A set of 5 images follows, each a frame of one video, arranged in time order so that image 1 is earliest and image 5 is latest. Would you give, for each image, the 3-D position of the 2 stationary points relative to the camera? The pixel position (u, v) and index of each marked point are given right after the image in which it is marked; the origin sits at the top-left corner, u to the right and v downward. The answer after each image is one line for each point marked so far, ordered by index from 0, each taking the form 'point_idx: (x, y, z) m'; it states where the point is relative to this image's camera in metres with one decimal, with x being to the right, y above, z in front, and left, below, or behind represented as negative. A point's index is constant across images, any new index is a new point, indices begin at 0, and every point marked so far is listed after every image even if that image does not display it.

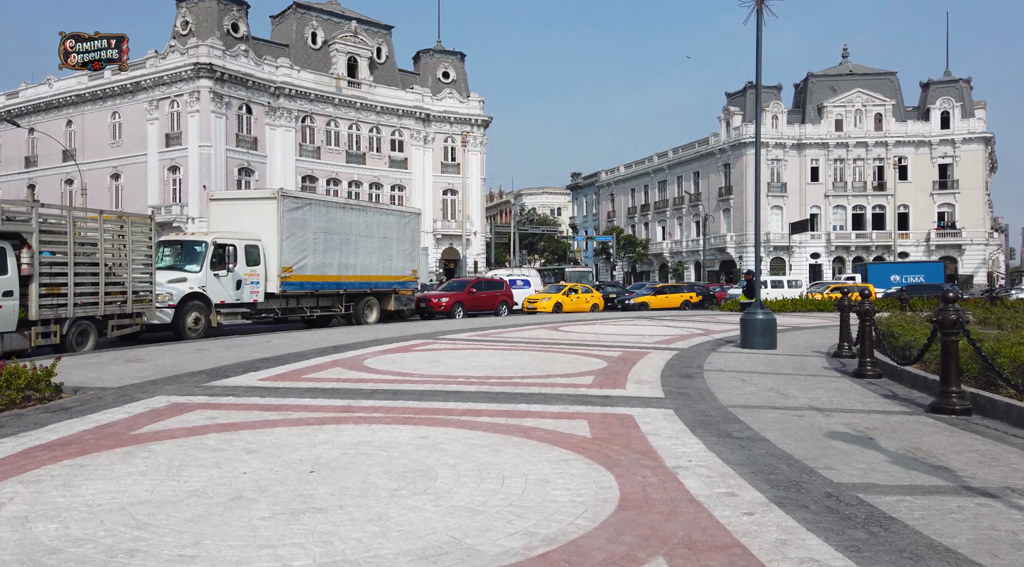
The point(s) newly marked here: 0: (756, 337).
0: (+5.4, -1.2, +17.1) m
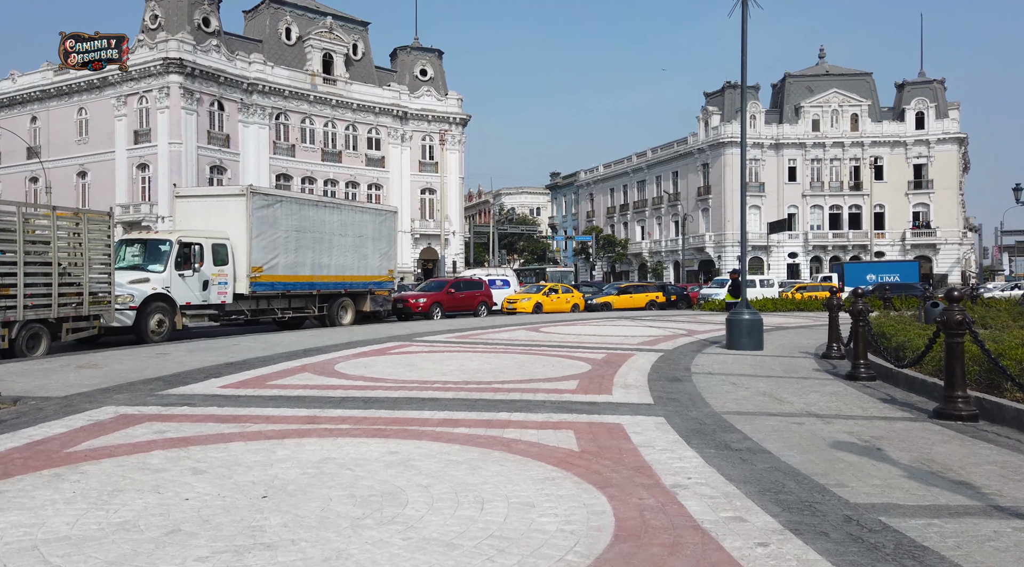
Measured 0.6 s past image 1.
0: (+4.9, -1.2, +16.7) m
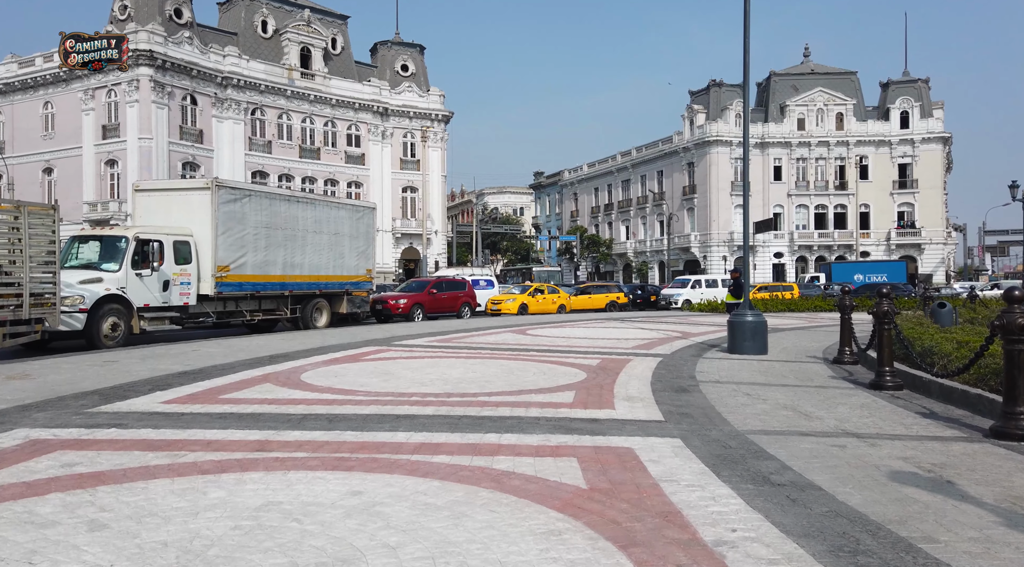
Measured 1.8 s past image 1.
0: (+4.7, -1.1, +15.5) m
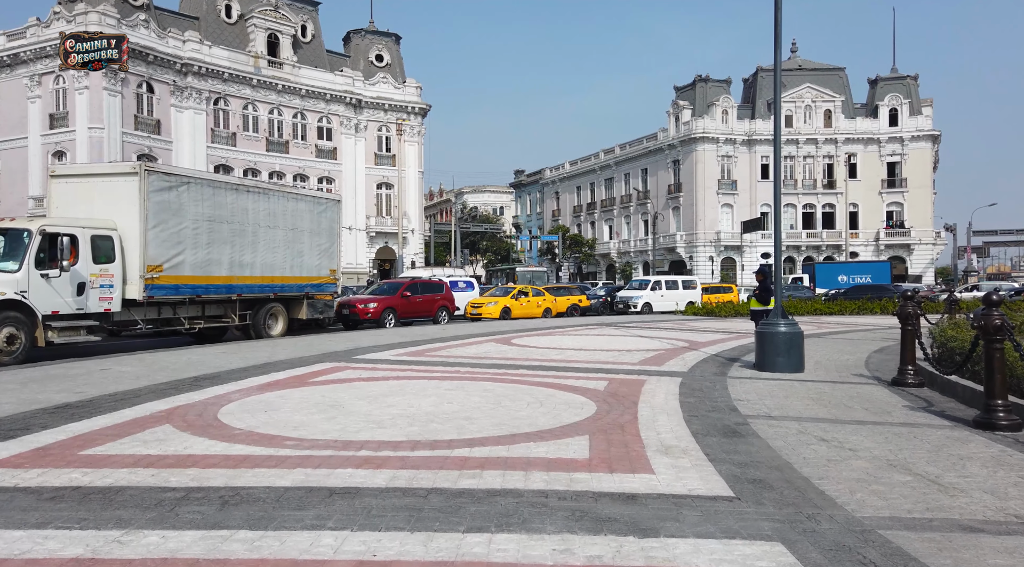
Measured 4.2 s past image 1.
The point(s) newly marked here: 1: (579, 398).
0: (+4.4, -1.2, +12.9) m
1: (+0.8, -1.4, +9.8) m
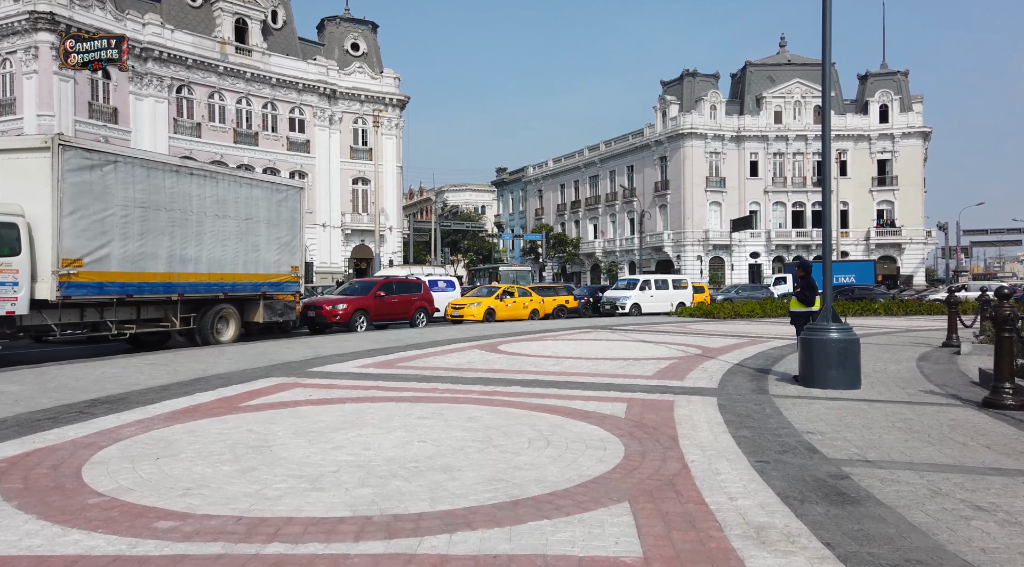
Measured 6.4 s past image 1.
0: (+4.3, -1.1, +10.5) m
1: (+0.8, -1.4, +7.3) m
